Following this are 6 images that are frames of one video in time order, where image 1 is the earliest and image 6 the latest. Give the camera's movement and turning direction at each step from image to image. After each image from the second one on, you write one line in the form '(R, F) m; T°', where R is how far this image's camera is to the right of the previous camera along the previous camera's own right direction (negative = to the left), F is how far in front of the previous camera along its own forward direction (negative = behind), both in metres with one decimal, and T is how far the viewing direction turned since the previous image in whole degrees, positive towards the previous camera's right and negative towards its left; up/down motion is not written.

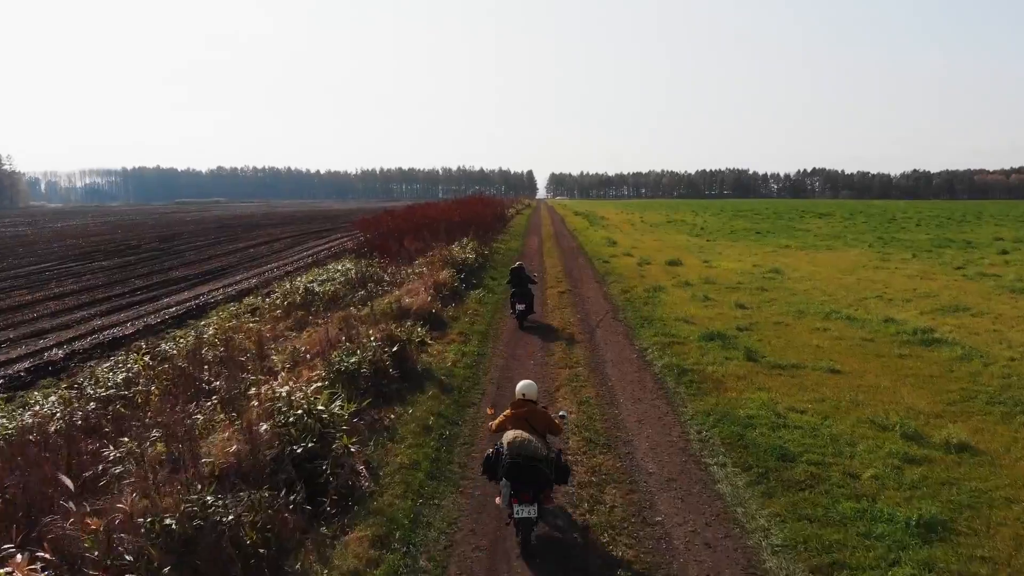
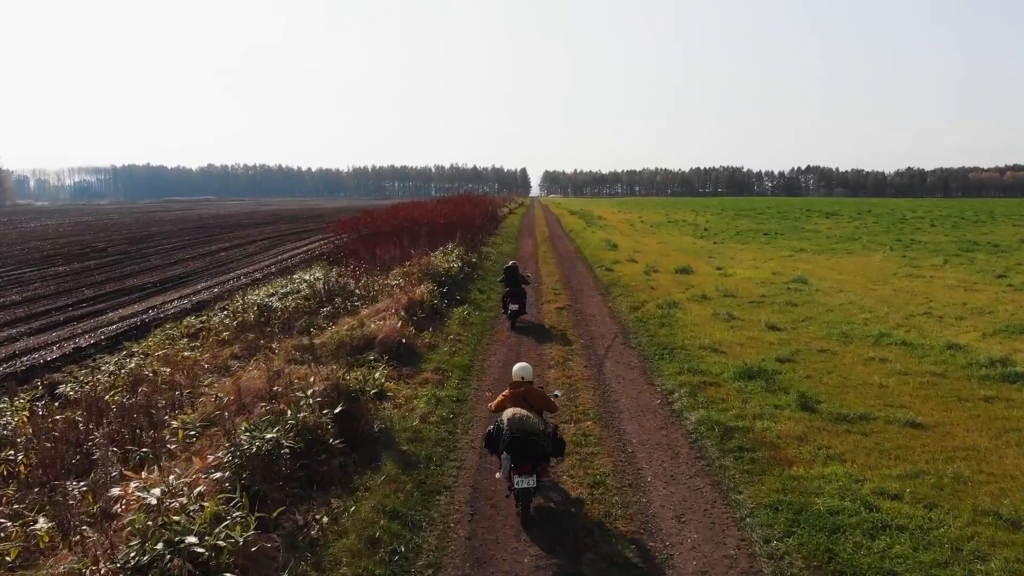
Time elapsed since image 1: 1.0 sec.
(+0.1, +2.7) m; 0°
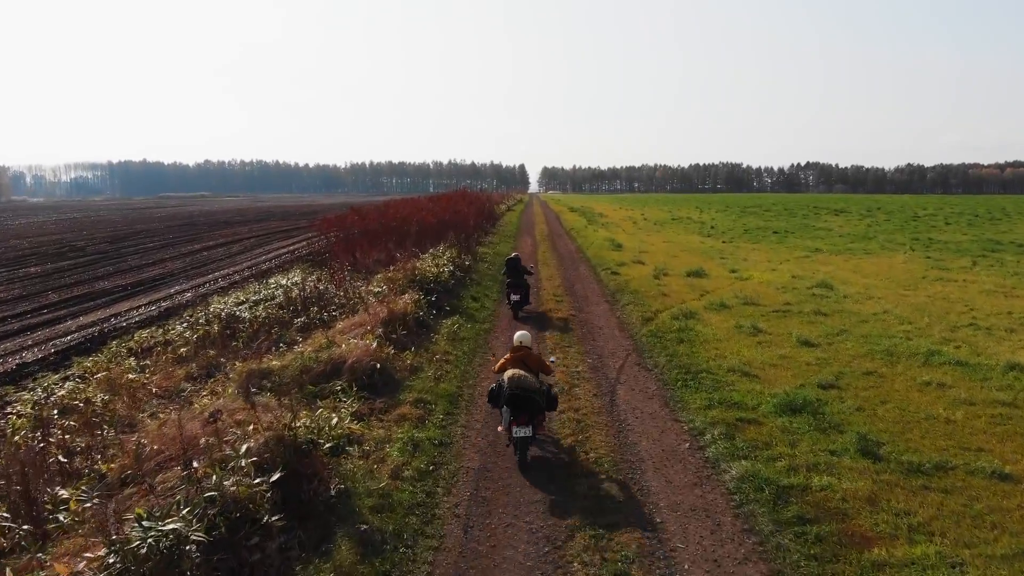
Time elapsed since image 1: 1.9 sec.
(0.0, +1.8) m; 0°
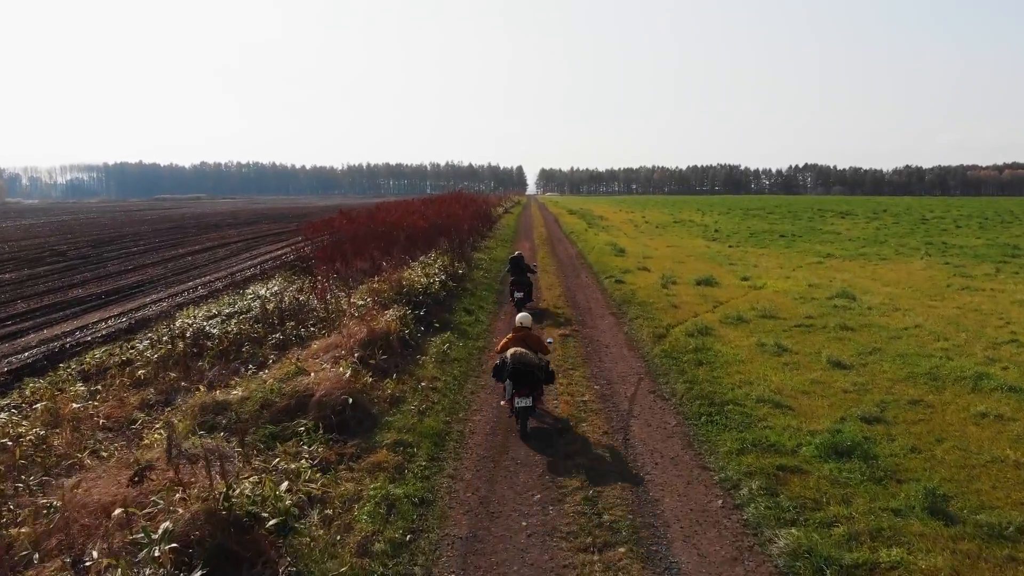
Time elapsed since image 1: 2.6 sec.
(0.0, +1.4) m; 0°
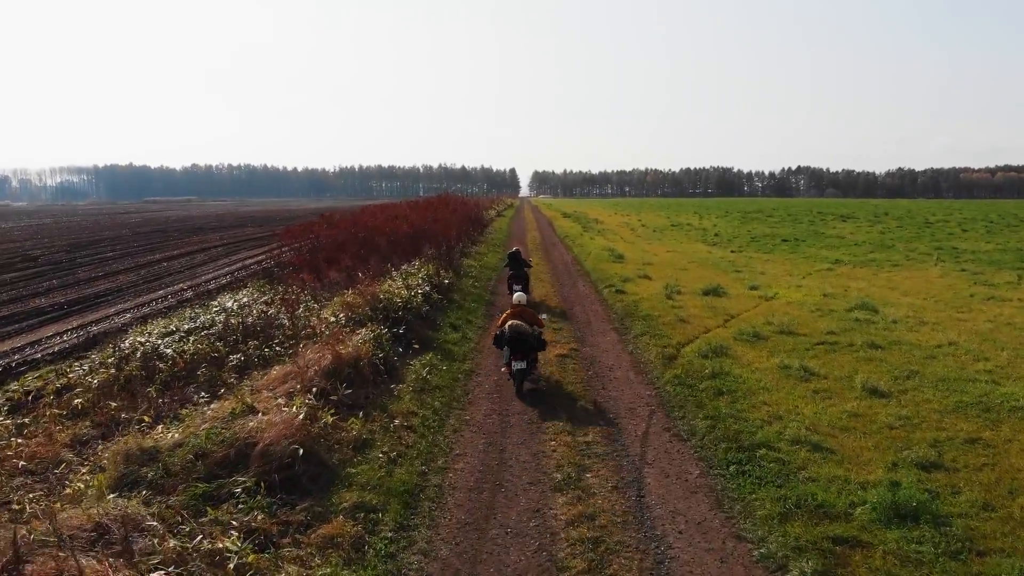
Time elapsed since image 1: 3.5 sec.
(0.0, +1.5) m; 0°
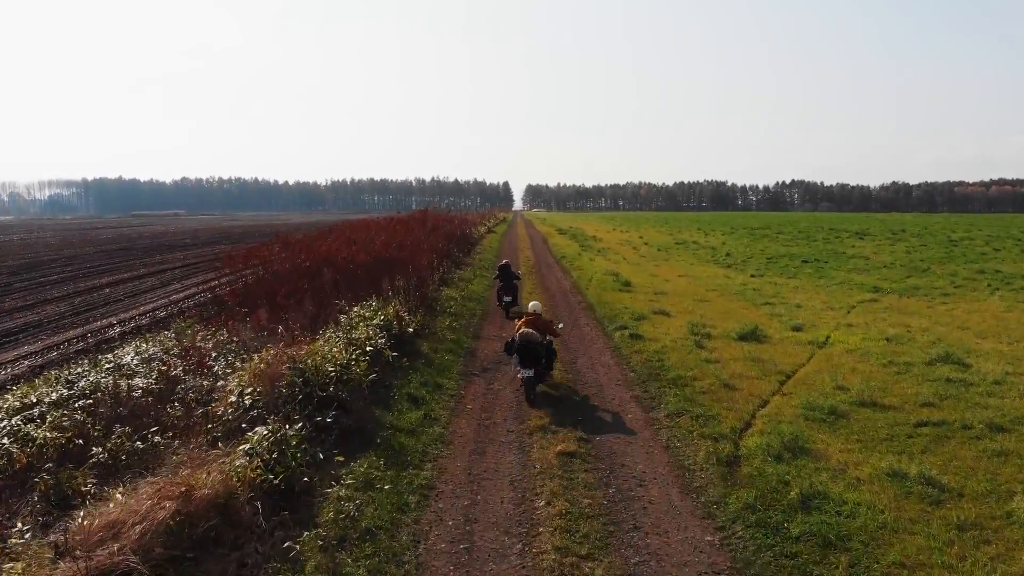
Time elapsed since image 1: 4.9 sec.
(+0.1, +3.6) m; 0°
